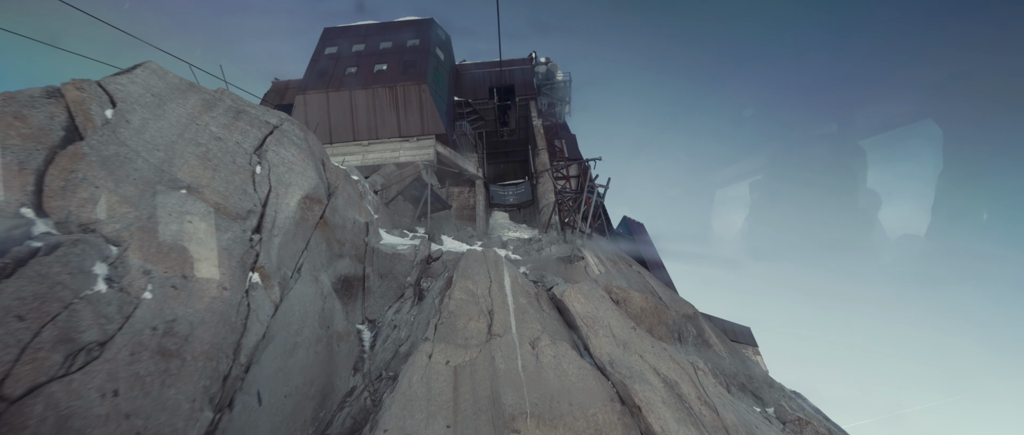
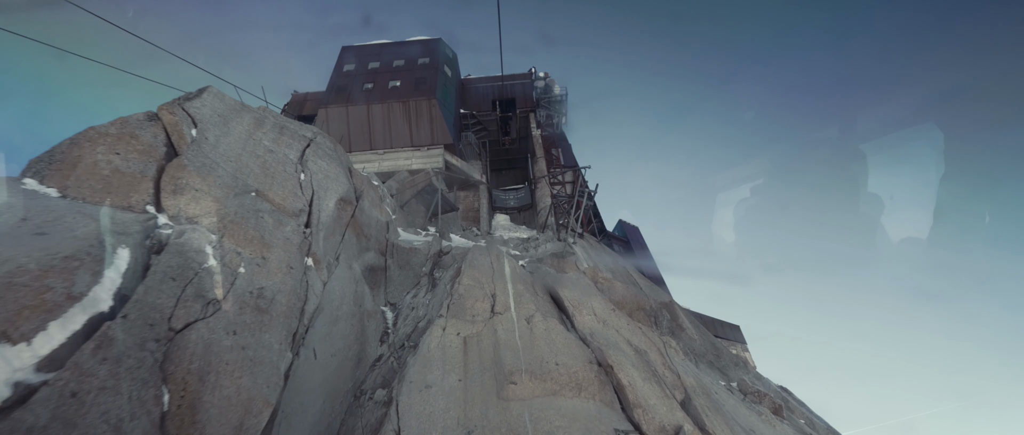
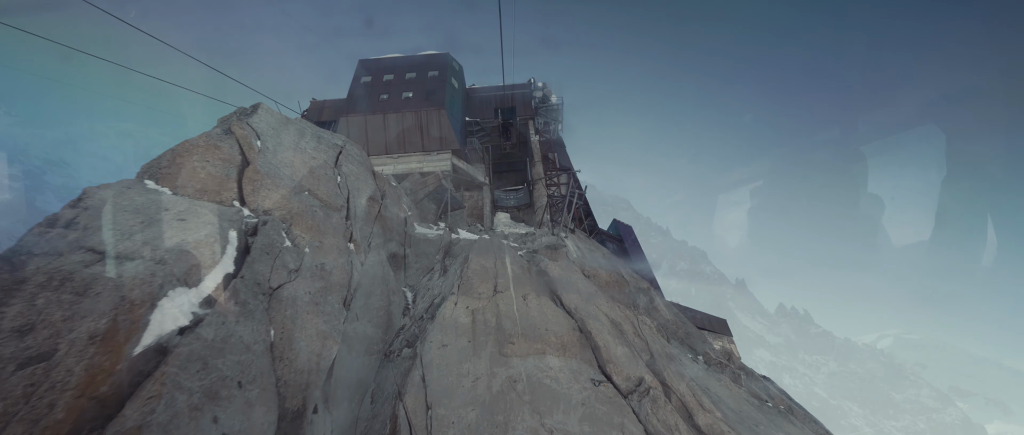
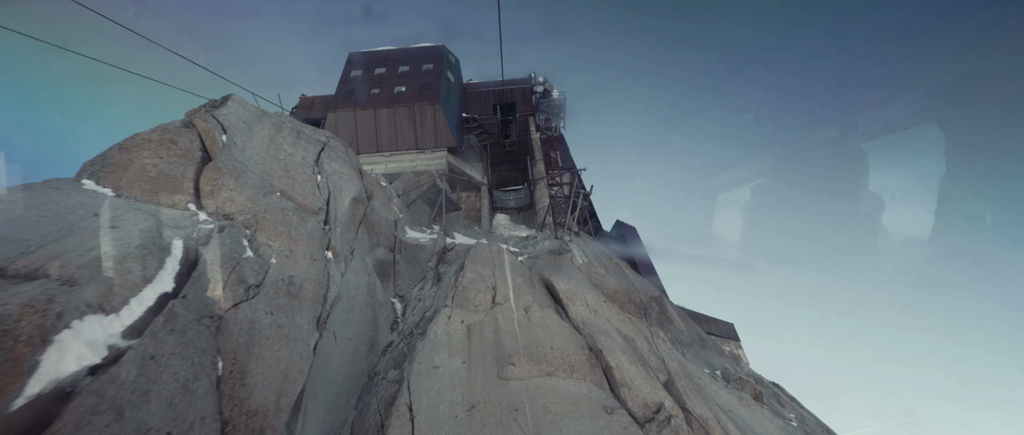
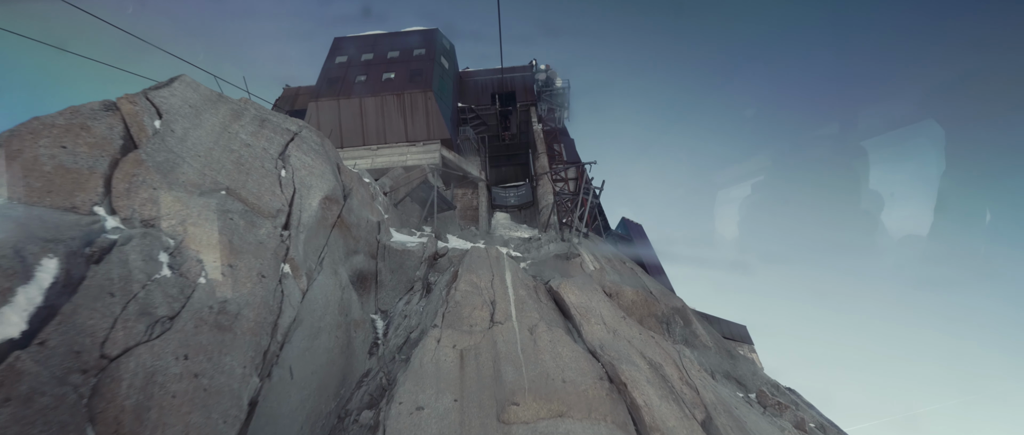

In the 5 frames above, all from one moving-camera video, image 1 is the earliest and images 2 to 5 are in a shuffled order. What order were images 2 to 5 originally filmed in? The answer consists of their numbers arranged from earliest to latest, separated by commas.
5, 2, 4, 3
